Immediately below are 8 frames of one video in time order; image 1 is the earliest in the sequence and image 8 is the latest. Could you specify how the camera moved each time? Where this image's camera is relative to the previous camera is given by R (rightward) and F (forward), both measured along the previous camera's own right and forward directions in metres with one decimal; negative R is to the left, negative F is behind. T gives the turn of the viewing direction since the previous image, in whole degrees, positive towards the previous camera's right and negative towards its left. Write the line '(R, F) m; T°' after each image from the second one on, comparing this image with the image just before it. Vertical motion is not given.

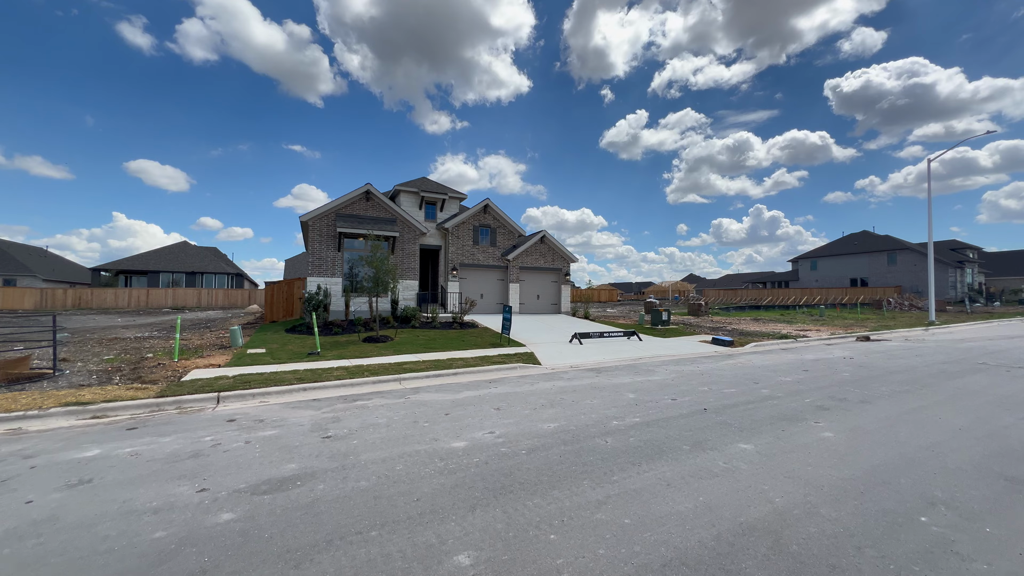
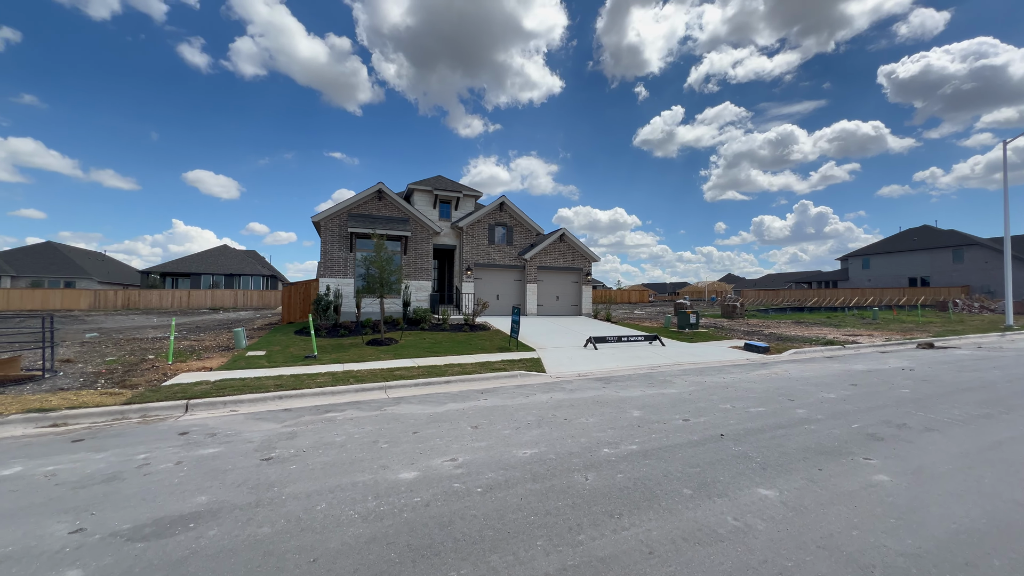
(+0.7, +0.9) m; -5°
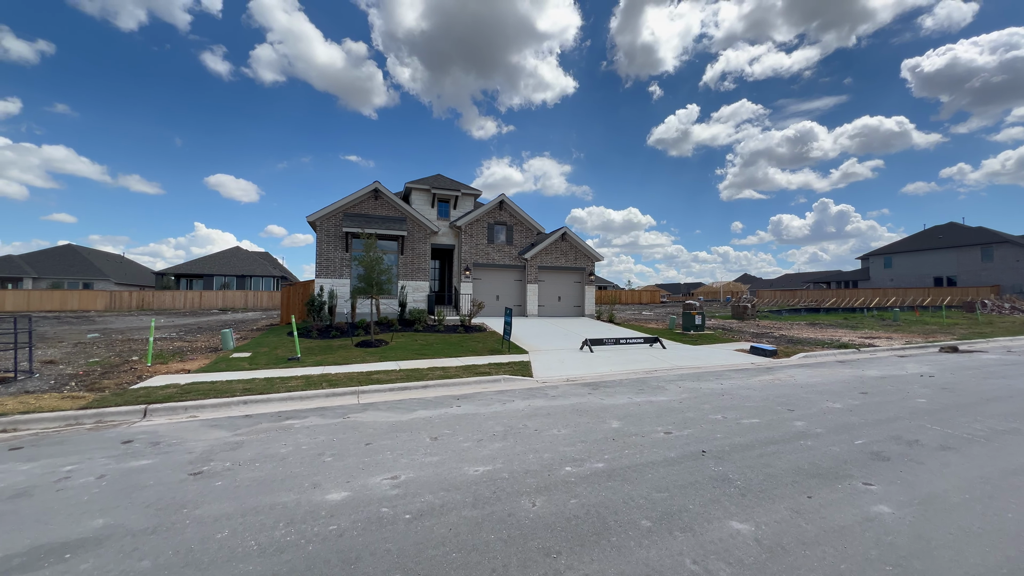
(+0.7, +0.5) m; -2°
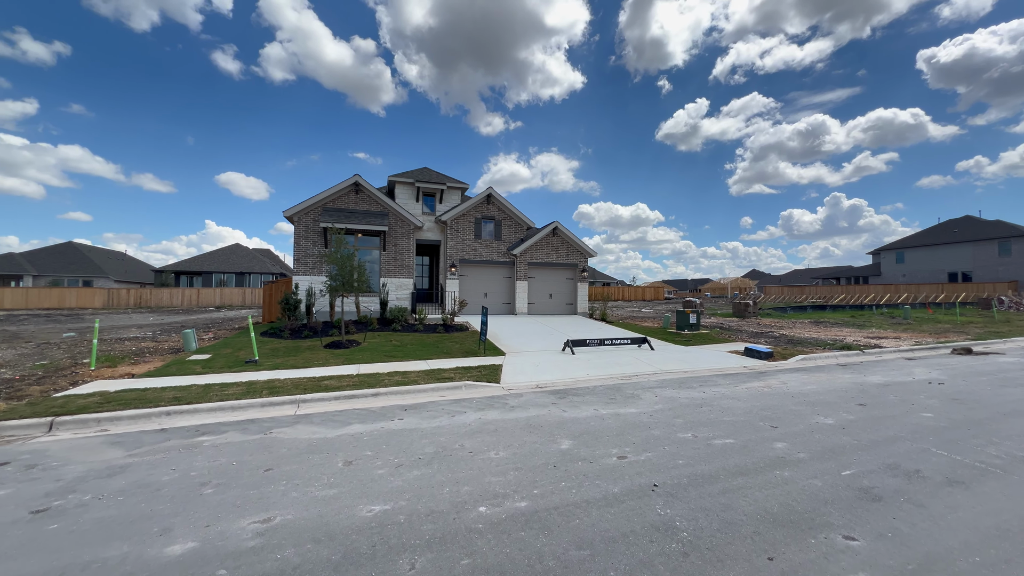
(+0.9, +0.8) m; -1°
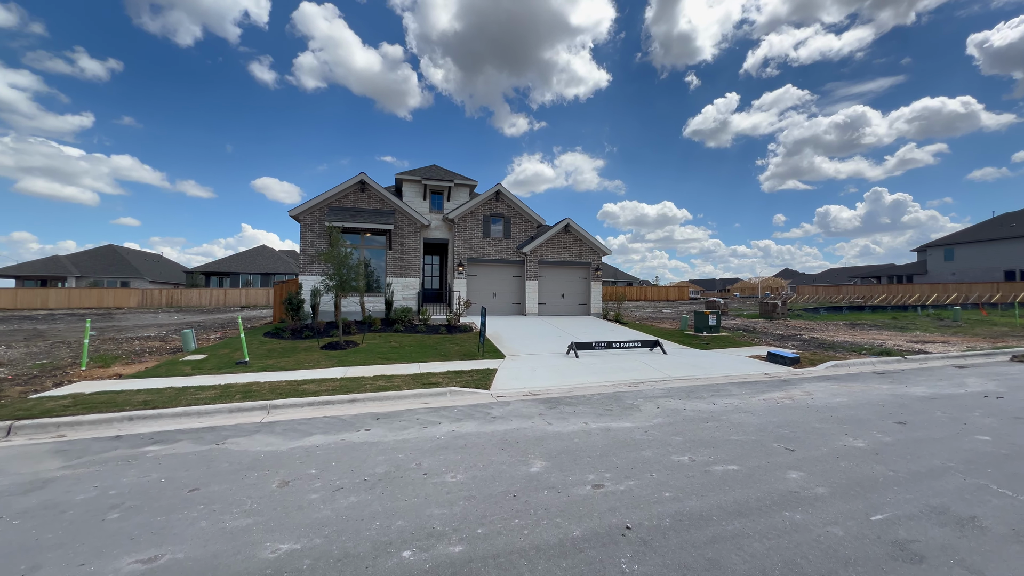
(+0.7, +0.7) m; -3°
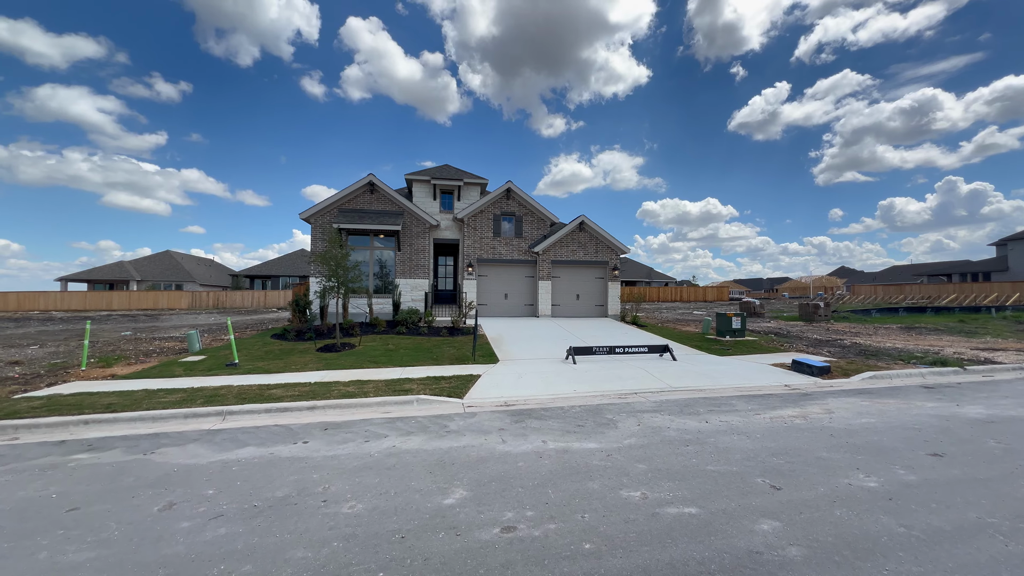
(+1.1, +0.7) m; -5°
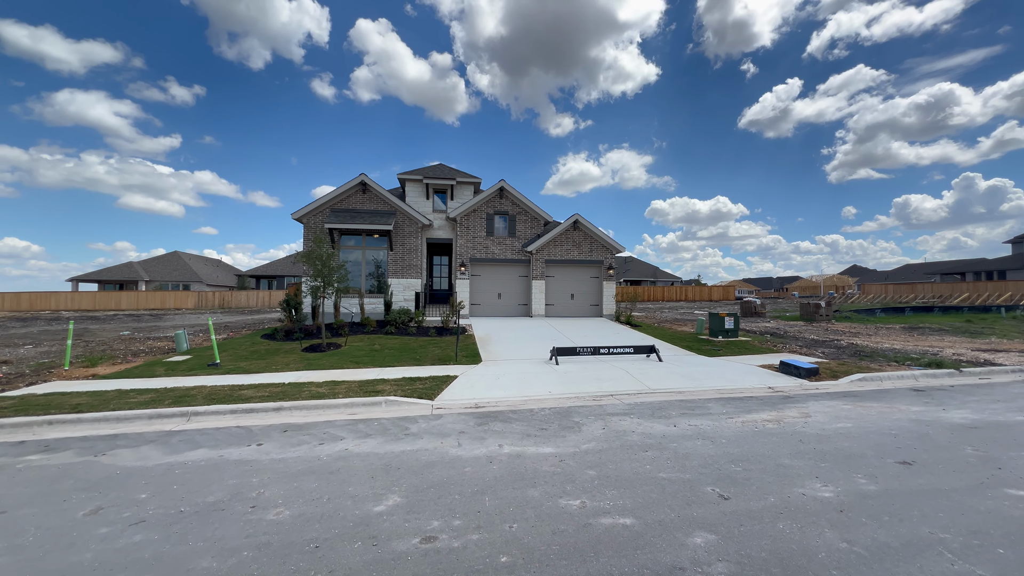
(+0.7, +0.1) m; -1°
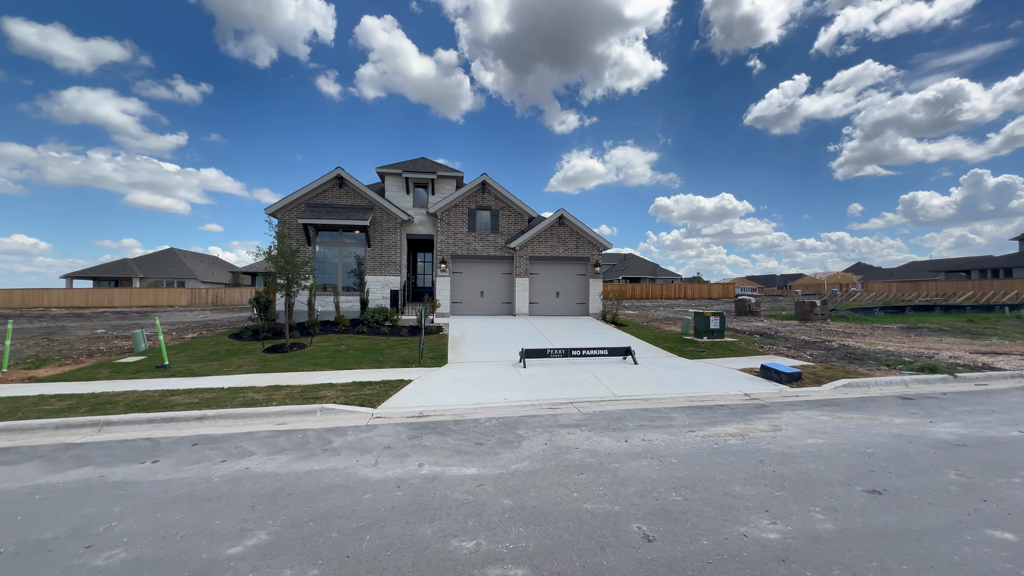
(+0.9, +0.6) m; 0°
